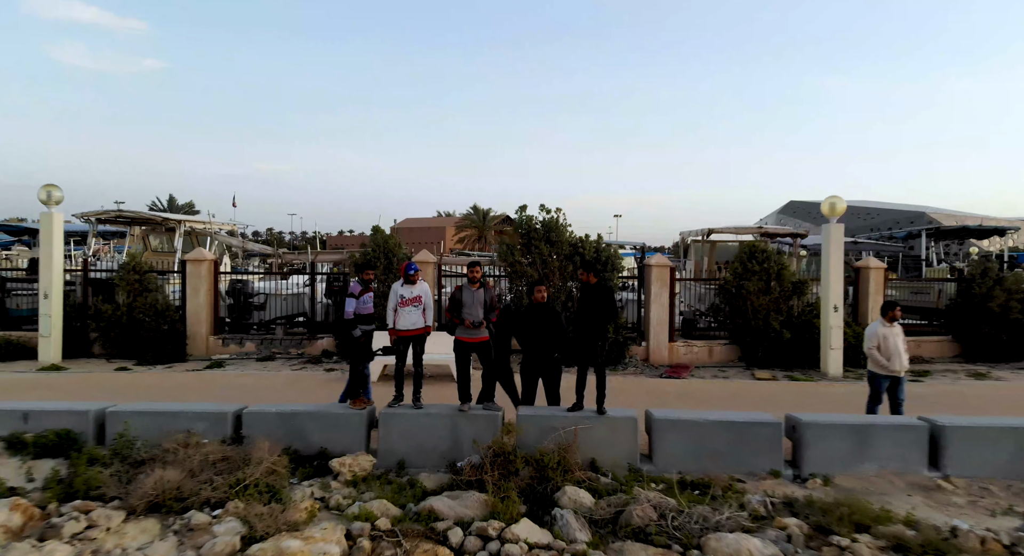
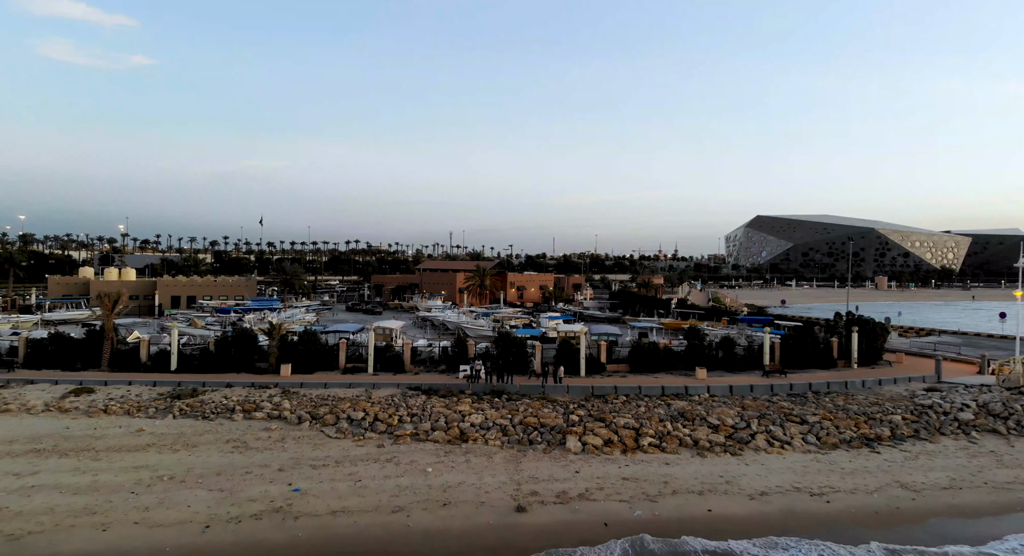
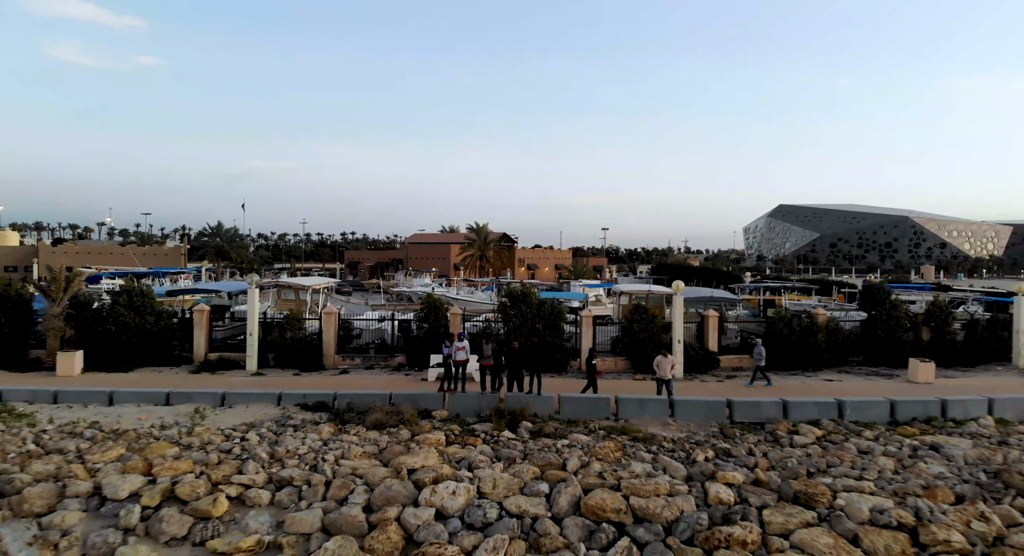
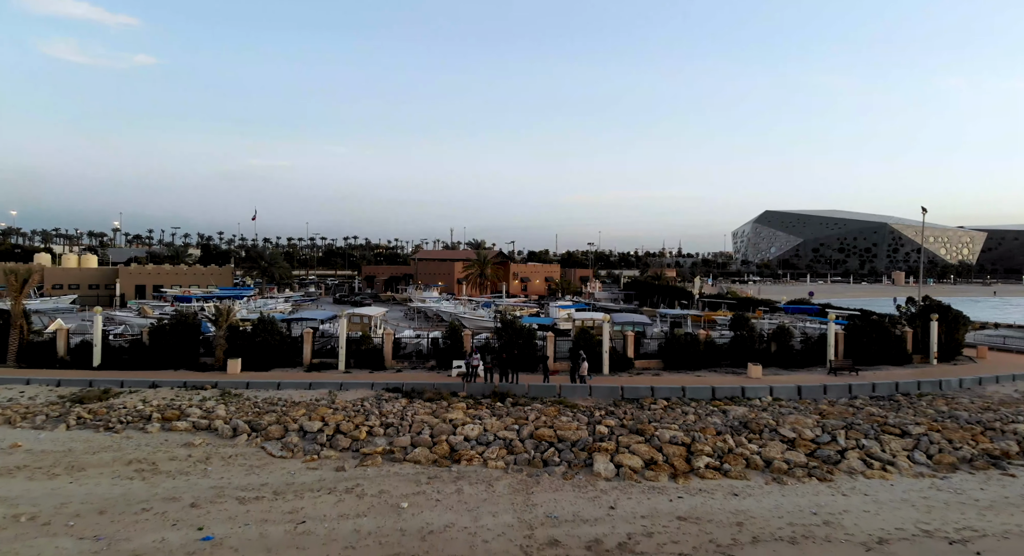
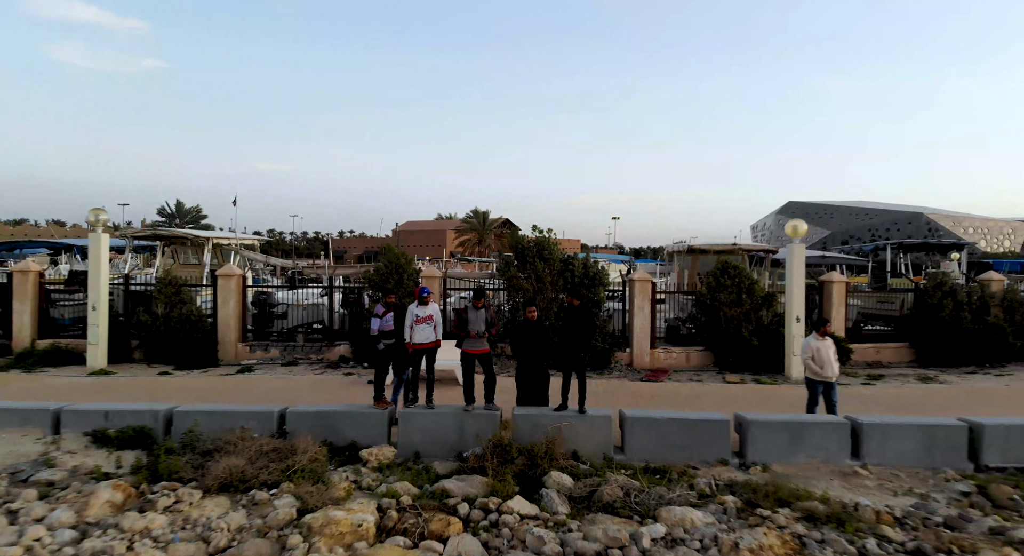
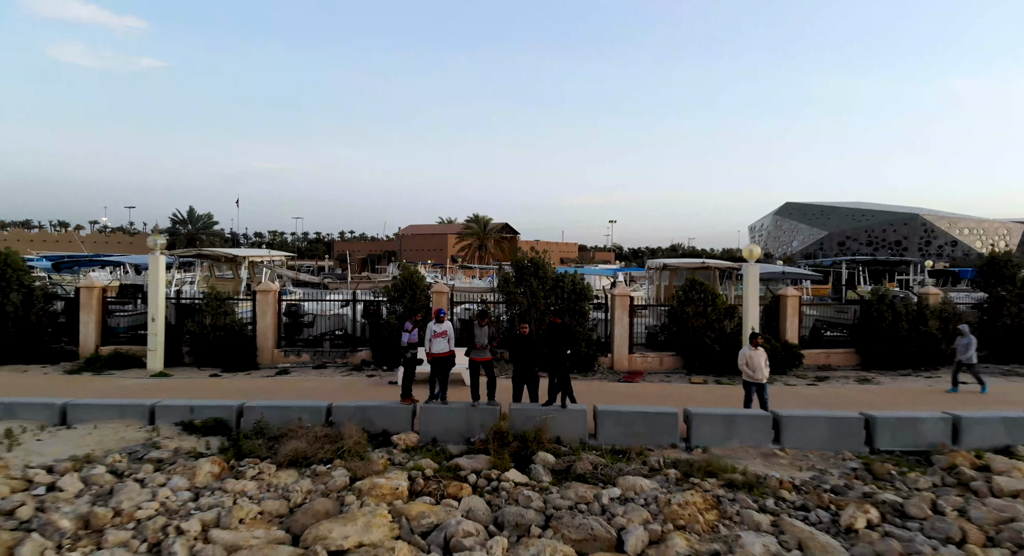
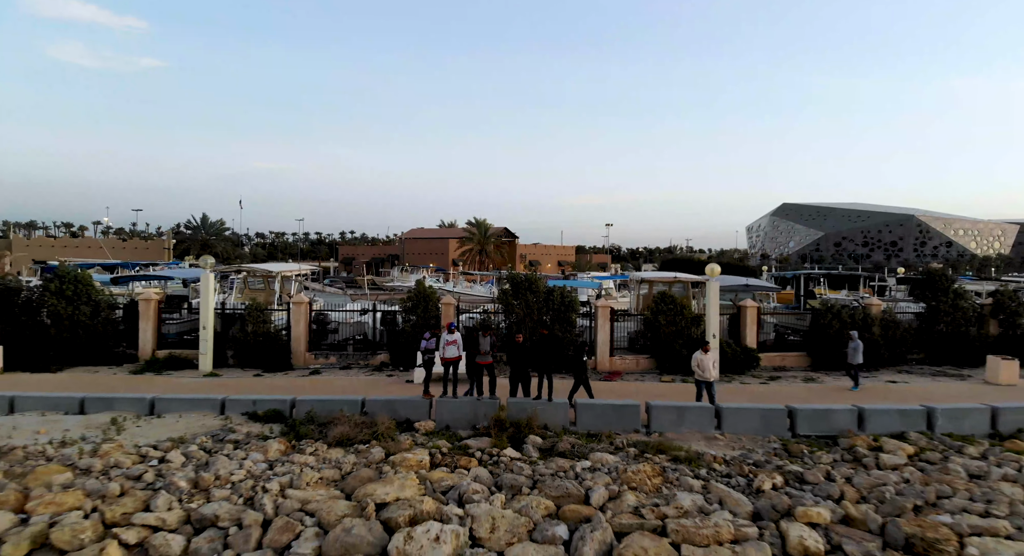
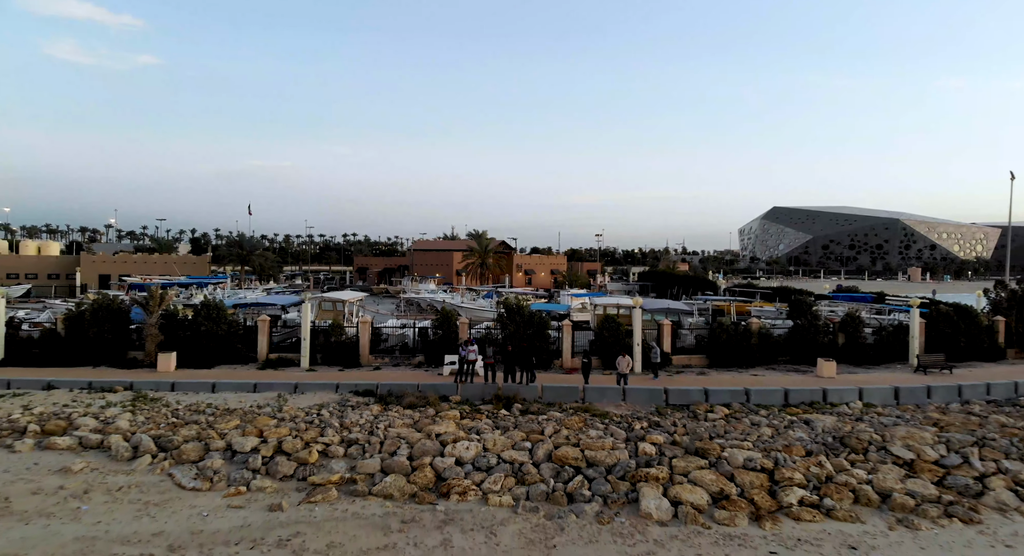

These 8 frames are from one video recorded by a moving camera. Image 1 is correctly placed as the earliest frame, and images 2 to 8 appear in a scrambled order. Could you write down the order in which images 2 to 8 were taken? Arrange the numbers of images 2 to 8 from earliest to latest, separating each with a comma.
5, 6, 7, 3, 8, 4, 2
